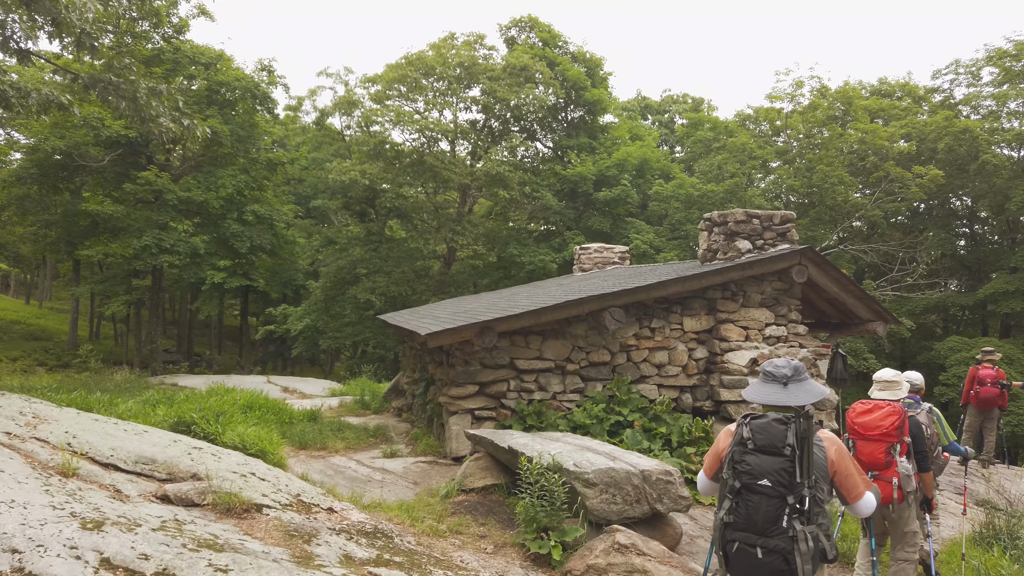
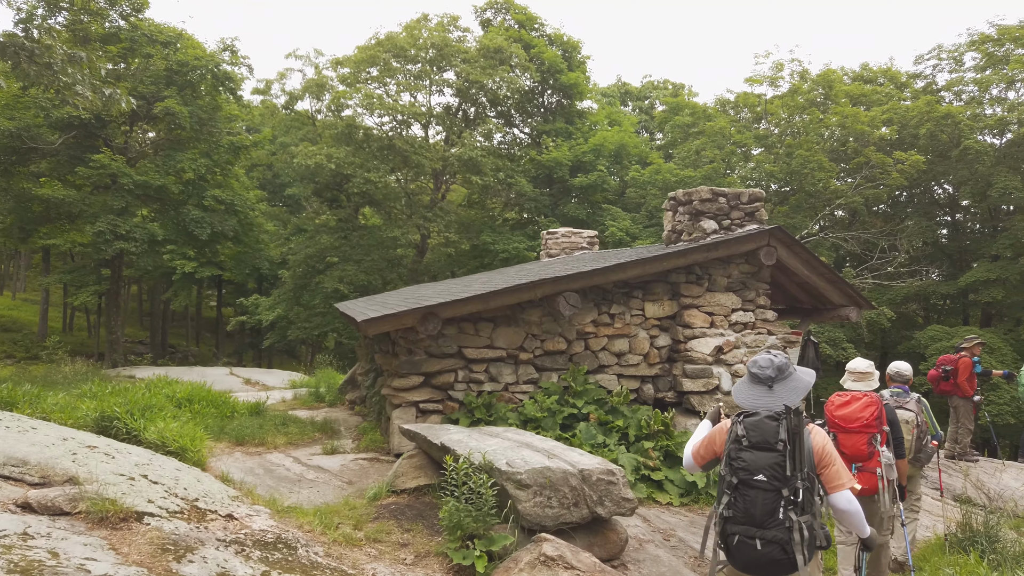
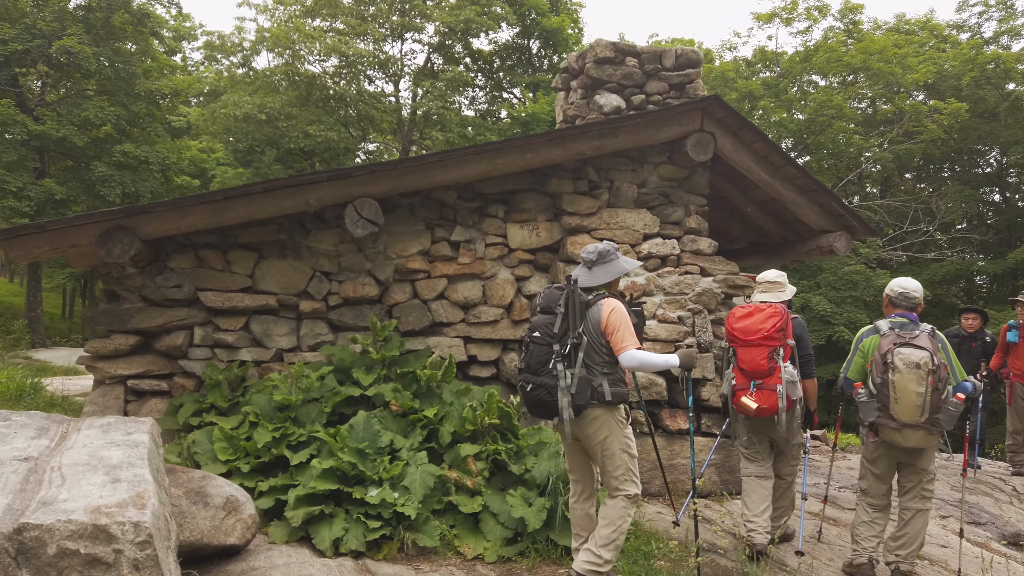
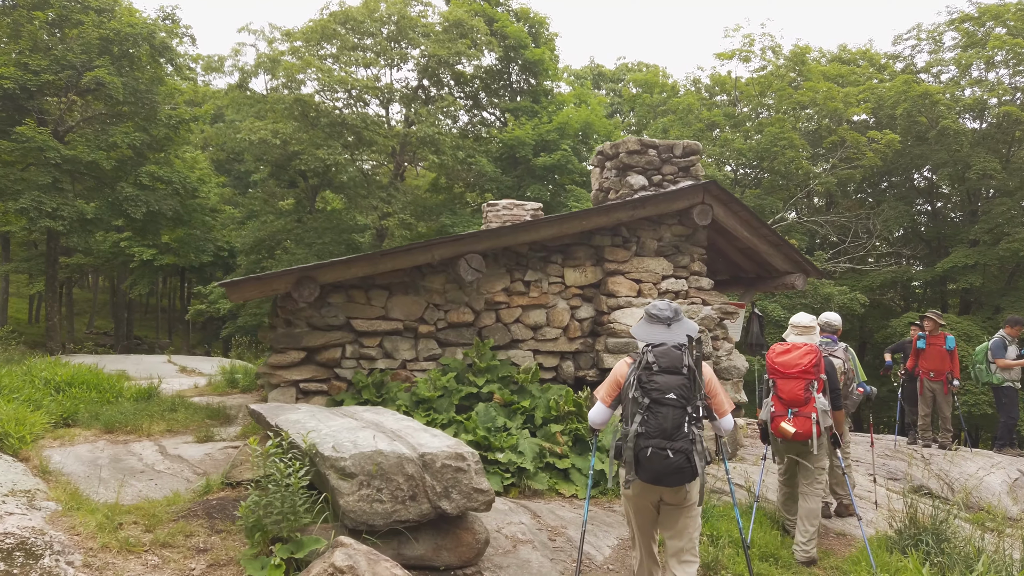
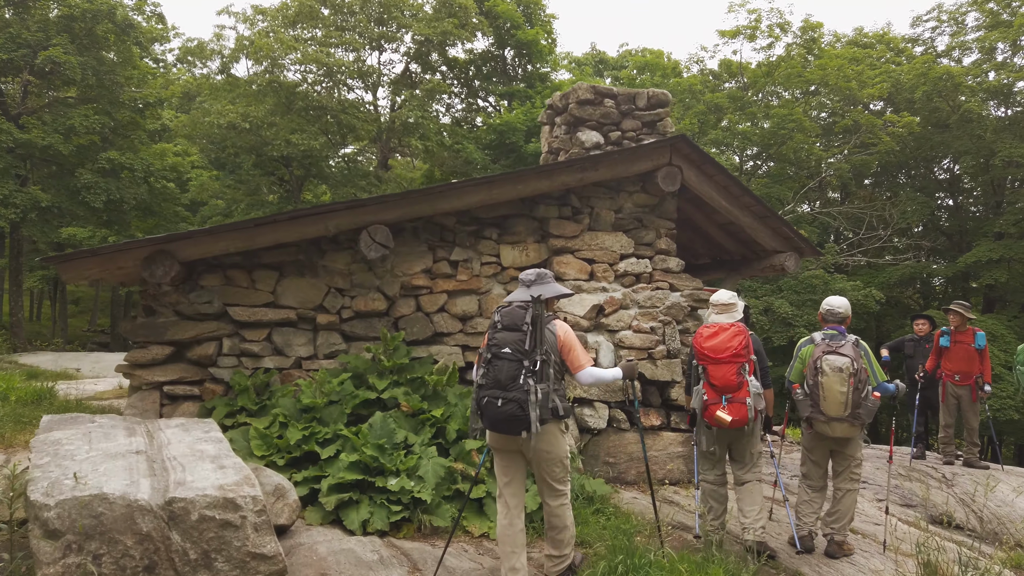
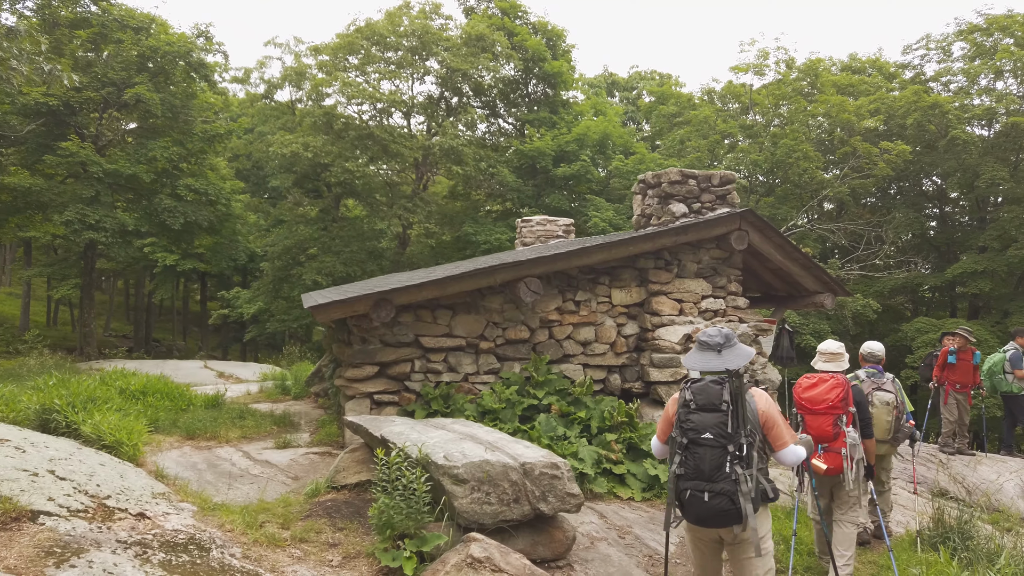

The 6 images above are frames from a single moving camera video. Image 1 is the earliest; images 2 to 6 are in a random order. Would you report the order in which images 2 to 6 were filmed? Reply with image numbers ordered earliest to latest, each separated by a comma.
2, 6, 4, 5, 3
